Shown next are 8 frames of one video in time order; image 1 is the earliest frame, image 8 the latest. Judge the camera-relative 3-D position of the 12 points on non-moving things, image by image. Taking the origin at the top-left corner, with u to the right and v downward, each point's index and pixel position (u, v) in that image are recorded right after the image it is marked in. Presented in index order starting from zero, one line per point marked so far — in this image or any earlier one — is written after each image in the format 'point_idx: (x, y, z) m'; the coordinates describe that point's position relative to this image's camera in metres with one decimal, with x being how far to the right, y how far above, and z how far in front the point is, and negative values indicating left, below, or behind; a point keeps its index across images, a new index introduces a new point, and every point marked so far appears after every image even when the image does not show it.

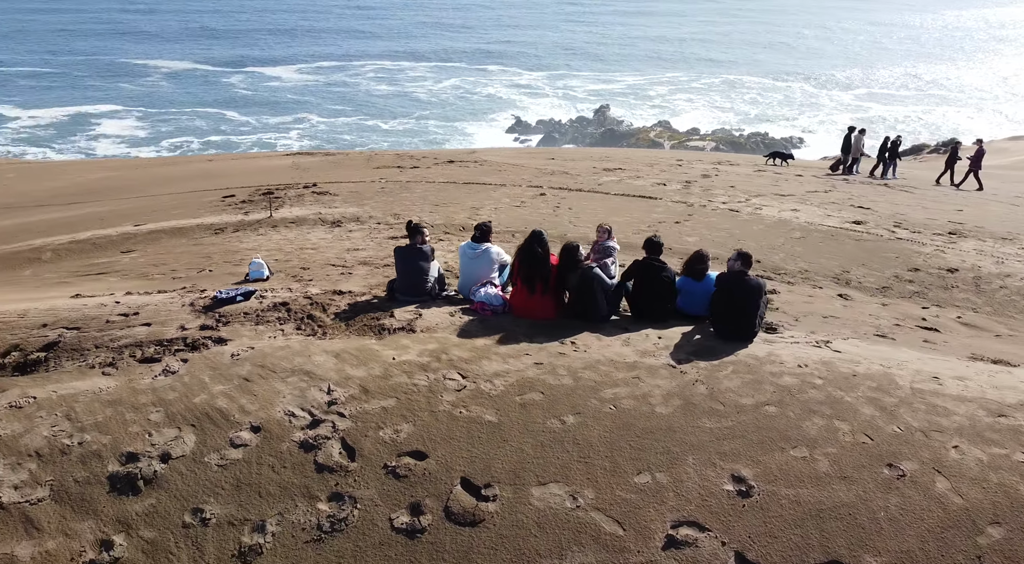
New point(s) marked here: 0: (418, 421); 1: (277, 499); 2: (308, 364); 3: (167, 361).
0: (-0.8, -1.1, +5.2) m
1: (-1.7, -1.5, +4.7) m
2: (-1.8, -0.7, +5.8) m
3: (-3.1, -0.7, +6.0) m
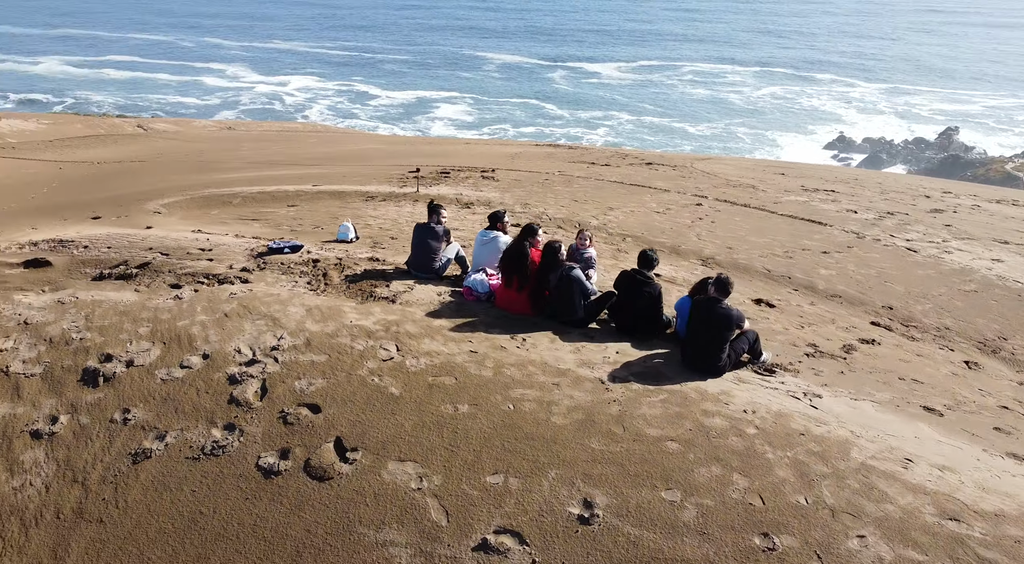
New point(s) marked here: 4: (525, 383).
0: (-1.5, -0.8, +5.6) m
1: (-2.6, -1.1, +5.4) m
2: (-2.2, -0.3, +6.4) m
3: (-3.4, -0.1, +7.0) m
4: (+0.1, -0.8, +5.4) m
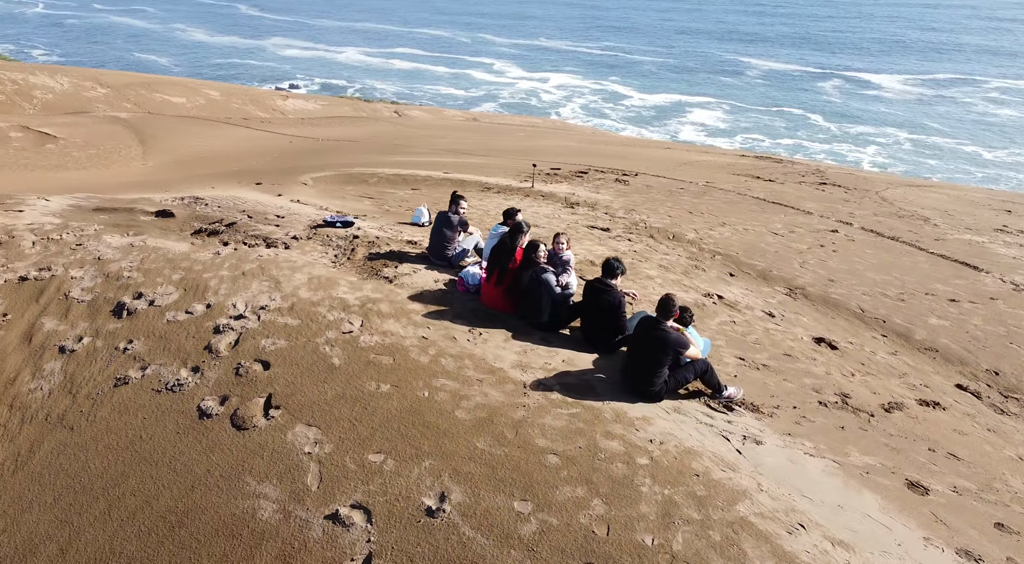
0: (-1.9, -0.5, +6.0) m
1: (-3.0, -0.7, +6.2) m
2: (-2.3, 0.0, +7.0) m
3: (-3.2, +0.4, +7.9) m
4: (-0.5, -0.7, +5.4) m
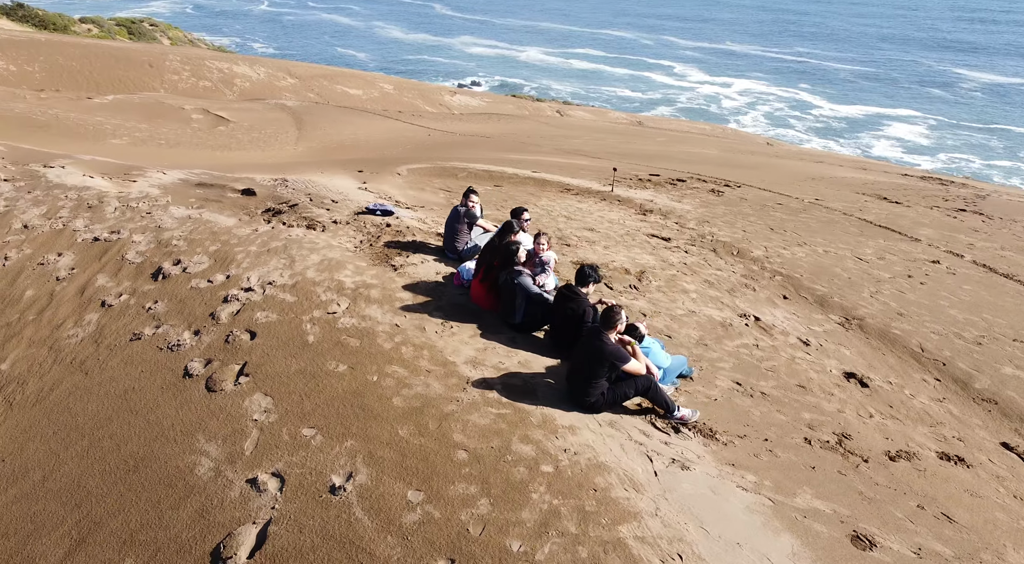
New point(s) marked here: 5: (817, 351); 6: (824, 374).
0: (-2.1, -0.3, +6.5) m
1: (-3.2, -0.4, +6.8) m
2: (-2.3, +0.3, +7.5) m
3: (-3.0, +0.7, +8.6) m
4: (-0.9, -0.6, +5.6) m
5: (+3.5, -0.8, +7.9) m
6: (+3.3, -1.0, +7.3) m
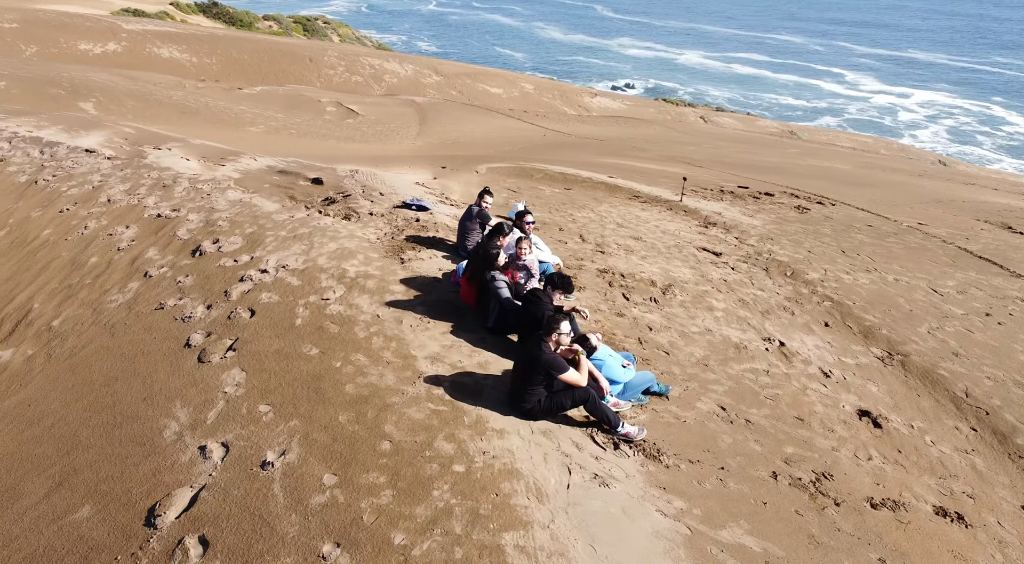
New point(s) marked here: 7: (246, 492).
0: (-2.3, -0.2, +6.9) m
1: (-3.3, -0.1, +7.4) m
2: (-2.2, +0.4, +7.9) m
3: (-2.7, +0.9, +9.1) m
4: (-1.2, -0.6, +5.8) m
5: (+3.4, -1.1, +7.4) m
6: (+3.1, -1.2, +6.9) m
7: (-1.7, -1.4, +4.6) m
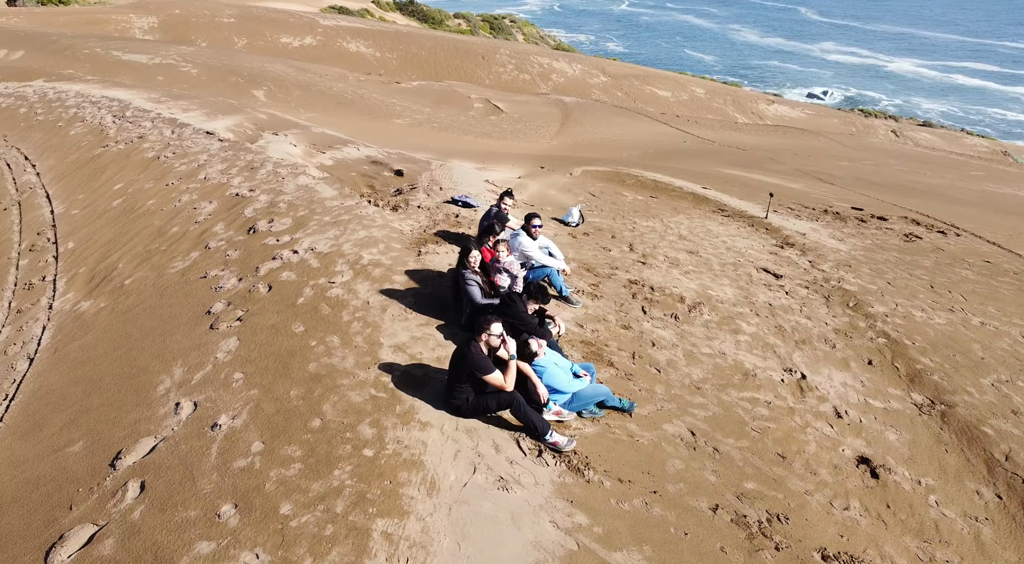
0: (-2.3, 0.0, +7.4) m
1: (-3.2, +0.2, +8.1) m
2: (-1.9, +0.6, +8.4) m
3: (-2.2, +1.1, +9.7) m
4: (-1.5, -0.5, +6.2) m
5: (+3.3, -1.4, +6.9) m
6: (+2.9, -1.5, +6.4) m
7: (-2.3, -1.2, +5.1) m
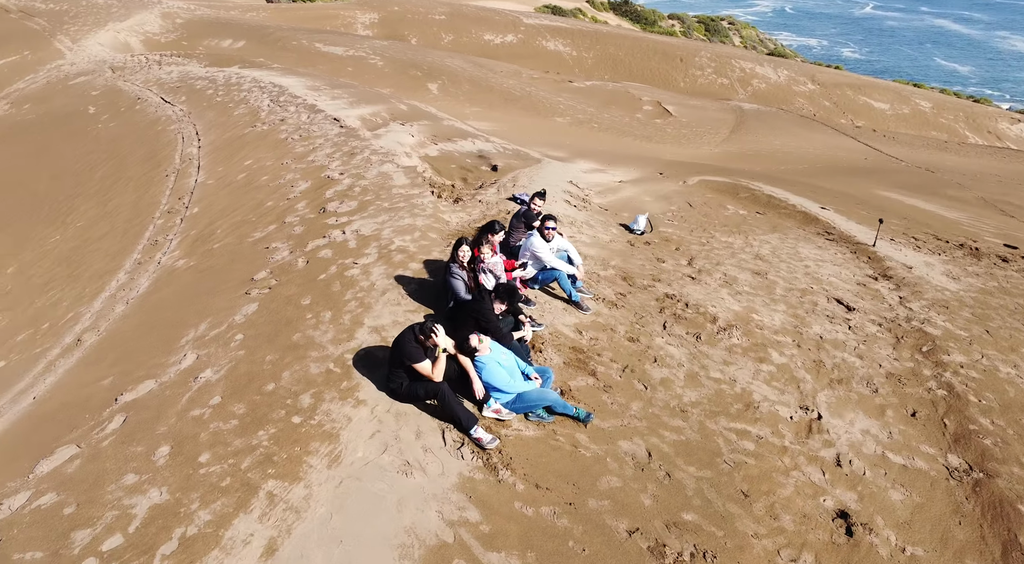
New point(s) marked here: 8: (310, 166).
0: (-2.1, +0.3, +8.0) m
1: (-2.8, +0.5, +8.9) m
2: (-1.5, +0.8, +8.9) m
3: (-1.4, +1.3, +10.2) m
4: (-1.7, -0.3, +6.7) m
5: (+3.0, -1.7, +6.2) m
6: (+2.5, -1.8, +5.9) m
7: (-2.8, -0.9, +5.8) m
8: (-3.7, +2.1, +12.7) m
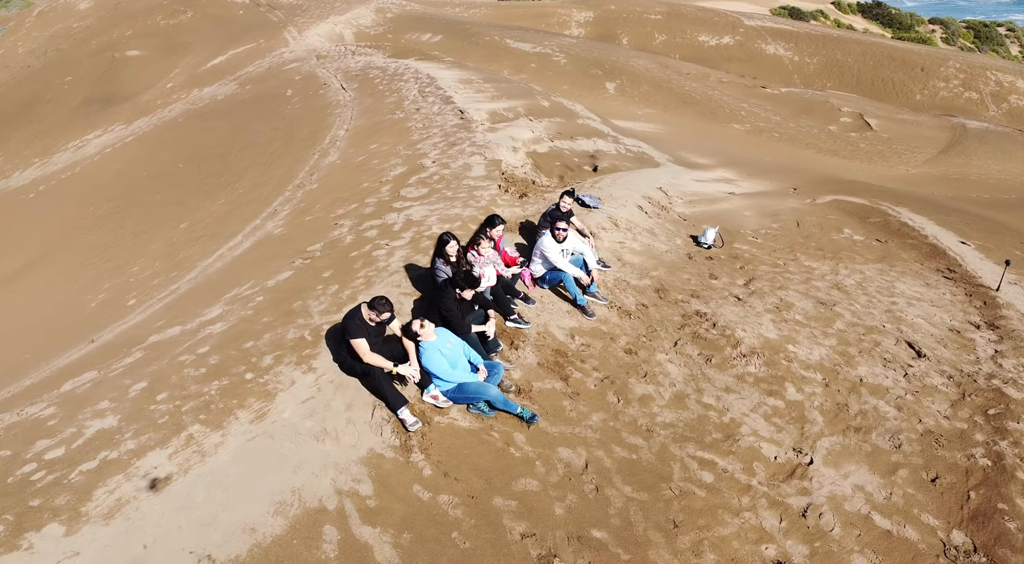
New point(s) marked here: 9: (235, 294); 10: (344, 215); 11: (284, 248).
0: (-1.8, +0.5, +8.6) m
1: (-2.2, +0.8, +9.7) m
2: (-0.9, +1.0, +9.4) m
3: (-0.4, +1.4, +10.5) m
4: (-1.8, -0.1, +7.2) m
5: (+2.5, -2.0, +5.7) m
6: (+1.9, -2.0, +5.4) m
7: (-3.2, -0.5, +6.7) m
8: (-2.0, +2.5, +13.6) m
9: (-3.1, -0.1, +7.7) m
10: (-2.6, +1.0, +10.4) m
11: (-3.2, +0.4, +9.5) m
